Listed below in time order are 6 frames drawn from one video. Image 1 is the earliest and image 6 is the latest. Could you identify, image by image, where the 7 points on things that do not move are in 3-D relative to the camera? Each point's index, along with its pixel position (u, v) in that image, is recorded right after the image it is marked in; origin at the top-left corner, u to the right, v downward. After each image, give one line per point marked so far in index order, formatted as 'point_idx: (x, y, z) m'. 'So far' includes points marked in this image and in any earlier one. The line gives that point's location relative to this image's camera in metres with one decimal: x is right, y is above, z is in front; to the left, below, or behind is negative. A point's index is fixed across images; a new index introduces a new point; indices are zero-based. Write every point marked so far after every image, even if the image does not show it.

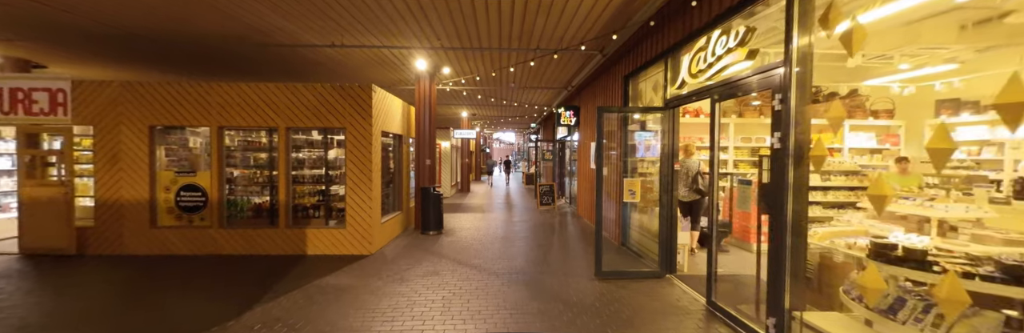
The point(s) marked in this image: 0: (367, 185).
0: (-2.5, -0.3, +5.3) m
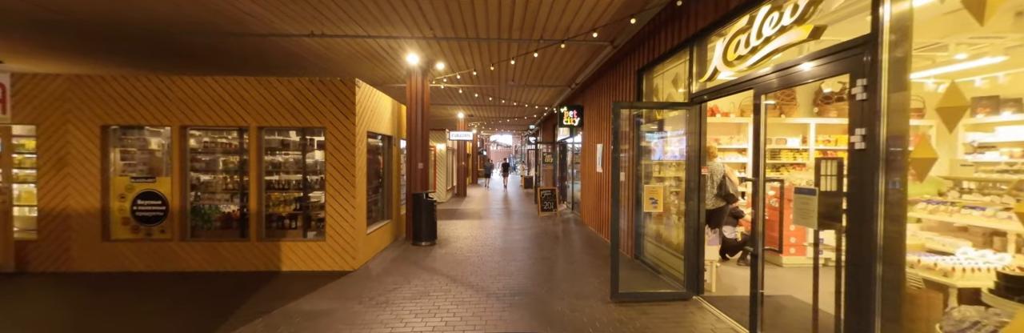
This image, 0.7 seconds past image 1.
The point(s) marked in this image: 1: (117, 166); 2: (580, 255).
0: (-2.4, -0.4, +4.7) m
1: (-5.9, 0.0, +4.8) m
2: (+1.2, -1.5, +5.4) m
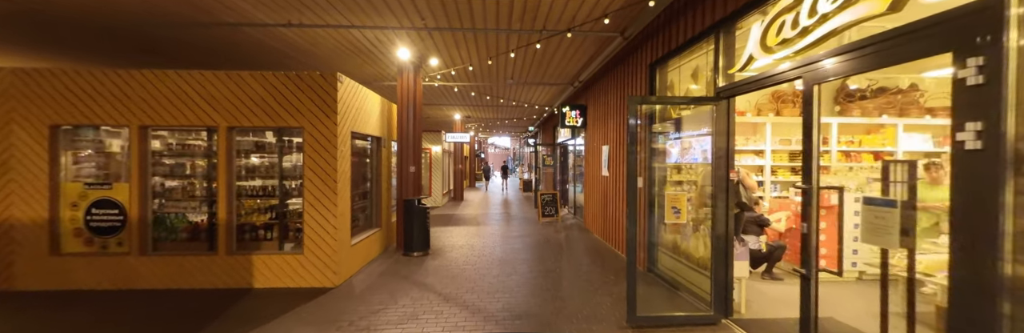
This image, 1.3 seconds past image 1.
0: (-2.4, -0.4, +4.2) m
1: (-5.9, -0.1, +4.2) m
2: (+1.2, -1.6, +4.9) m
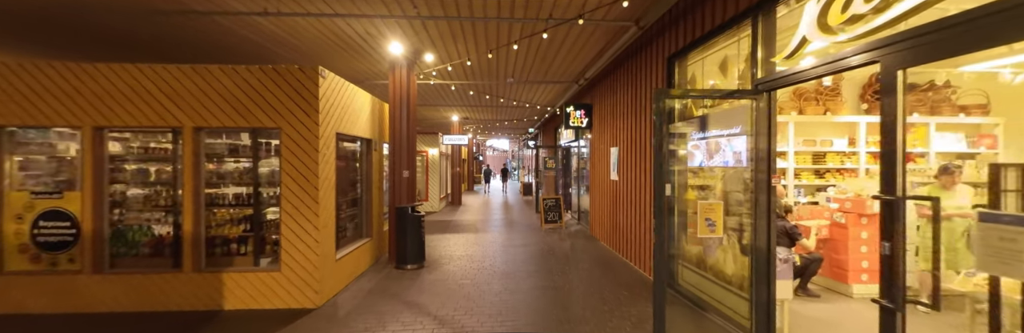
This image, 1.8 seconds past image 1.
0: (-2.4, -0.5, +3.8) m
1: (-5.8, -0.1, +3.7) m
2: (+1.2, -1.6, +4.5) m
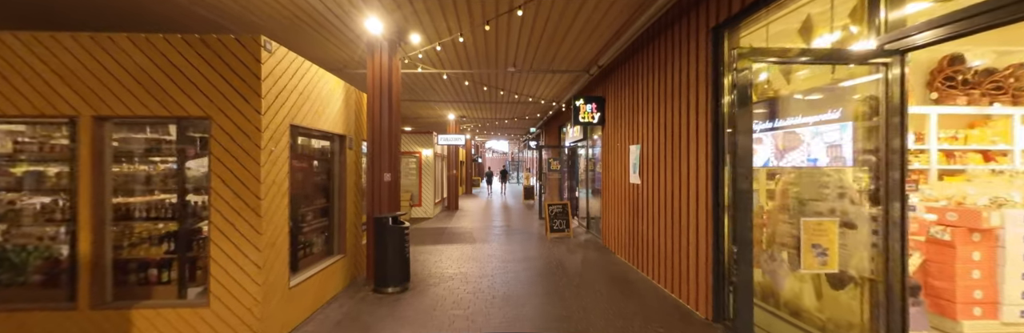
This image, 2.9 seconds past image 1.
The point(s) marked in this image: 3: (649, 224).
0: (-2.4, -0.5, +2.9) m
1: (-5.8, -0.2, +2.8) m
2: (+1.2, -1.6, +3.5) m
3: (+2.0, -0.9, +4.8) m
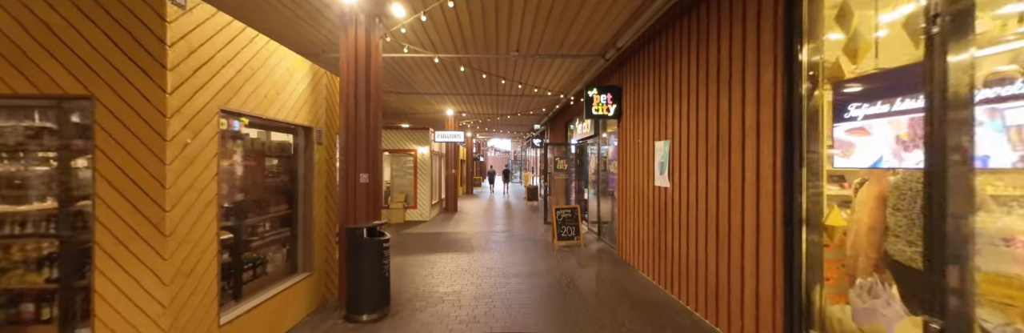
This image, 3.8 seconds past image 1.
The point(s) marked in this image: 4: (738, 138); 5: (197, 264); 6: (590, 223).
0: (-2.3, -0.5, +2.1) m
1: (-5.8, -0.1, +2.1) m
2: (+1.3, -1.6, +2.7) m
3: (+2.1, -0.9, +3.9) m
4: (+2.1, +0.3, +3.0) m
5: (-2.2, -0.7, +2.3) m
6: (+2.0, -1.4, +8.2) m
